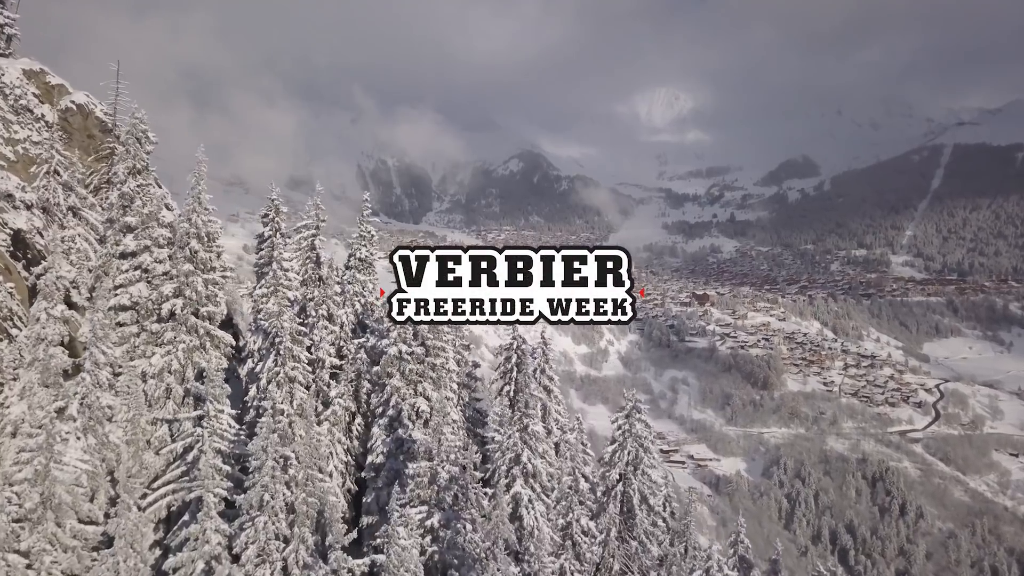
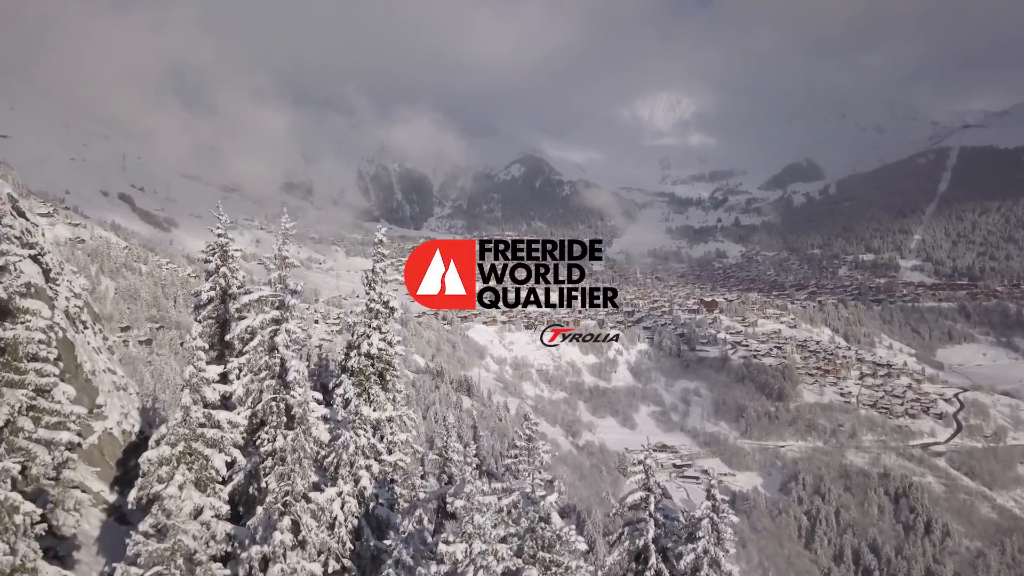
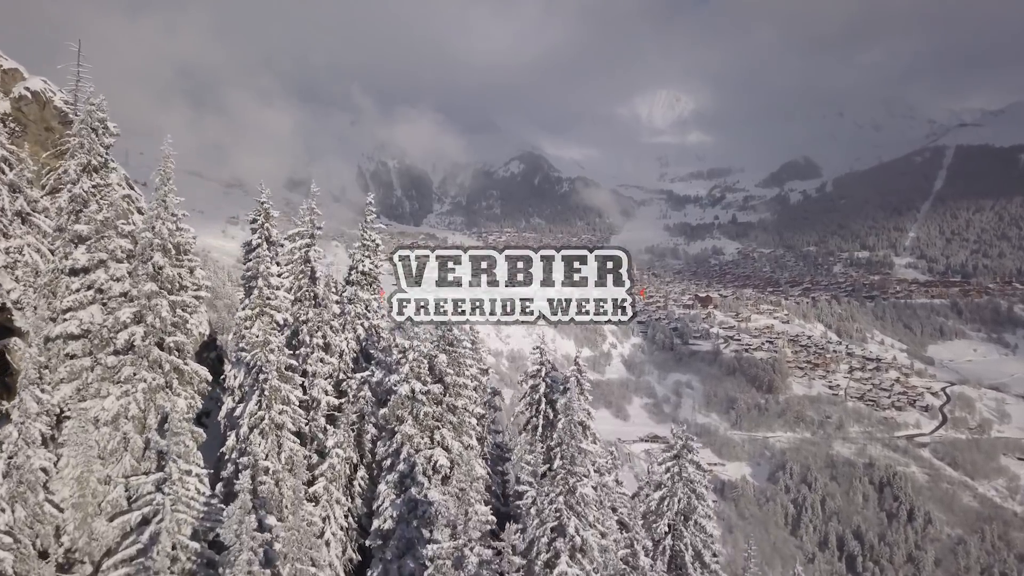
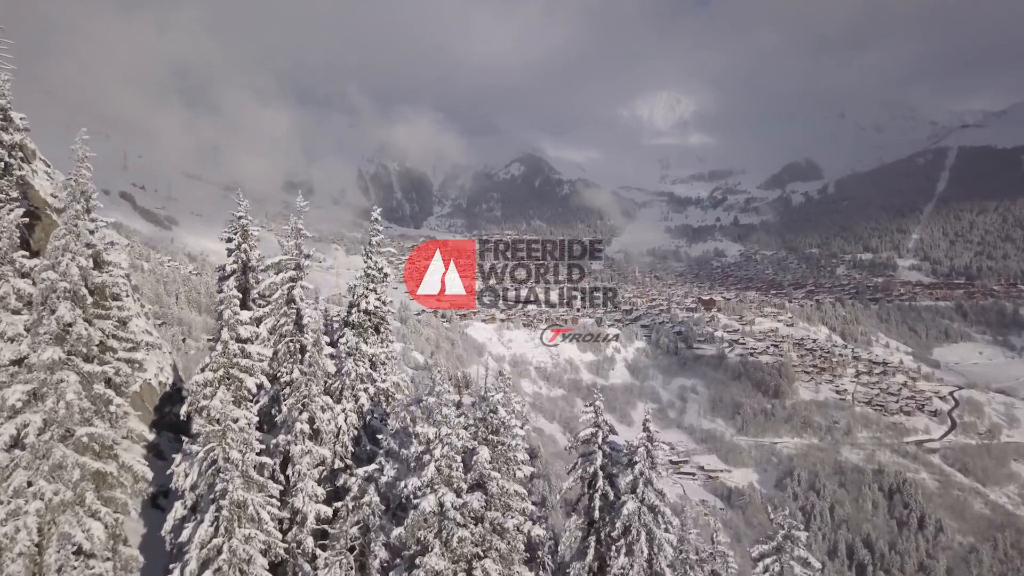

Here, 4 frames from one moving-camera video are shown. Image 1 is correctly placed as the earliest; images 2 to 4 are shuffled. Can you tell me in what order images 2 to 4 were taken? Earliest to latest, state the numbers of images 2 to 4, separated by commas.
3, 4, 2
